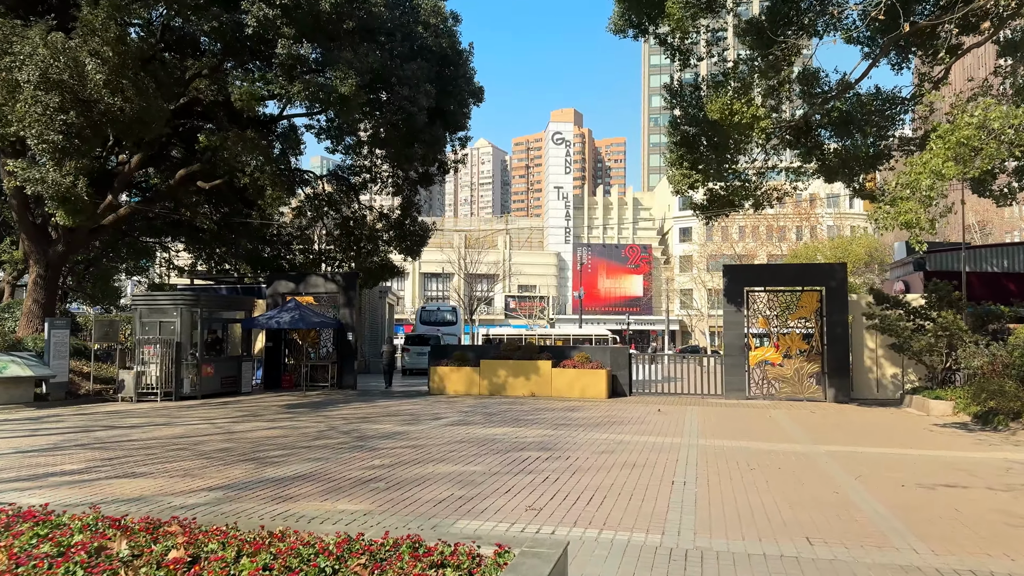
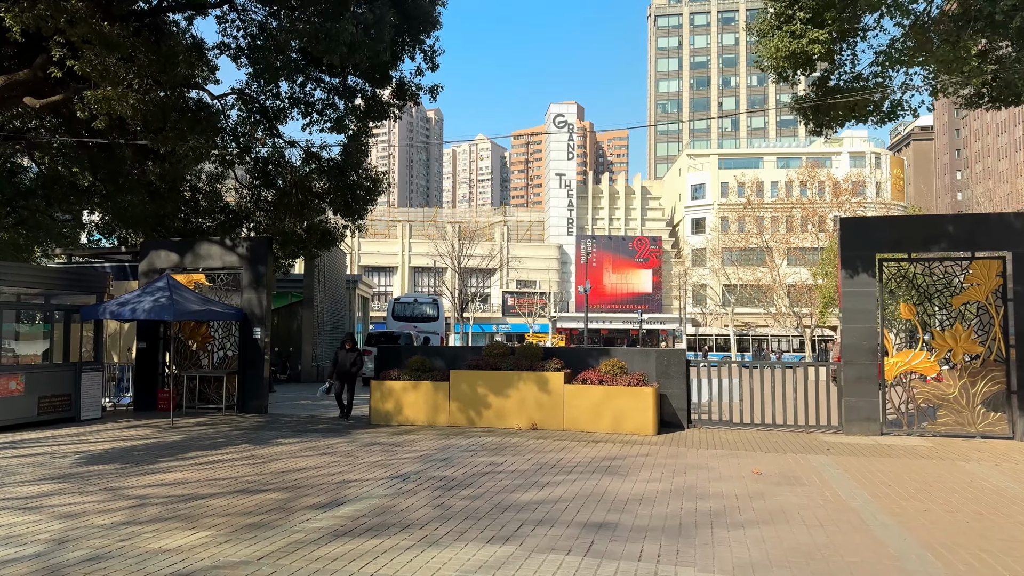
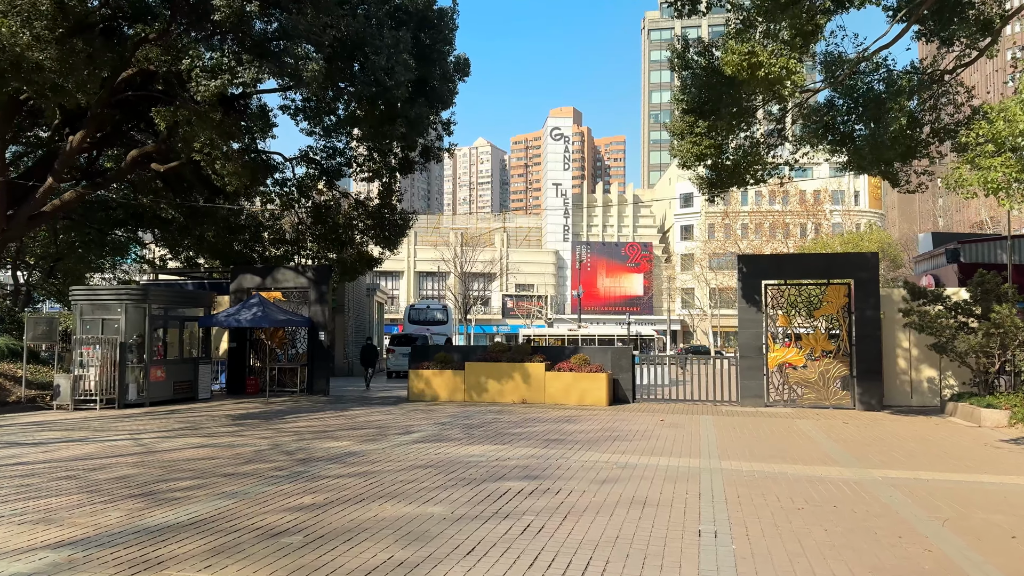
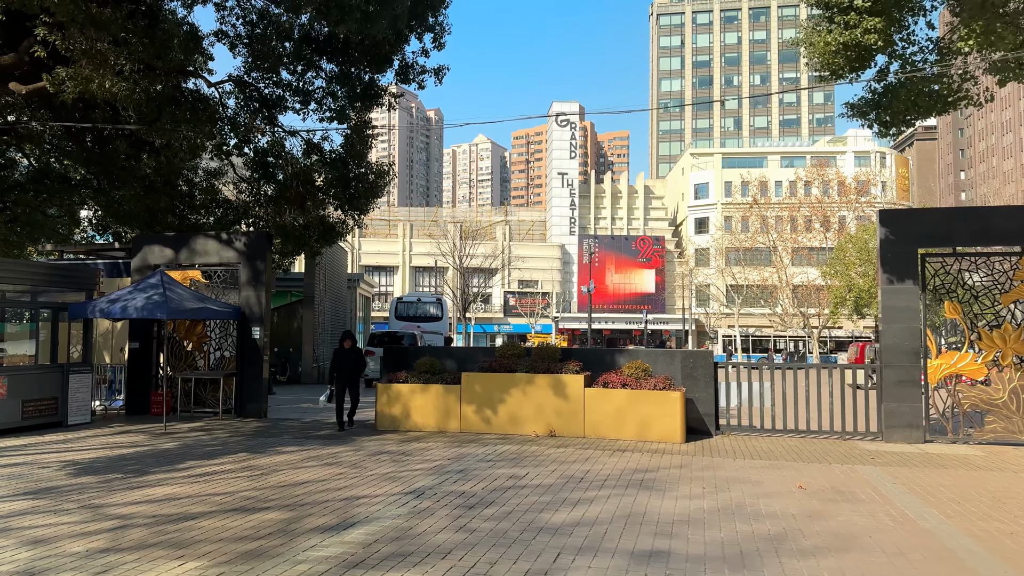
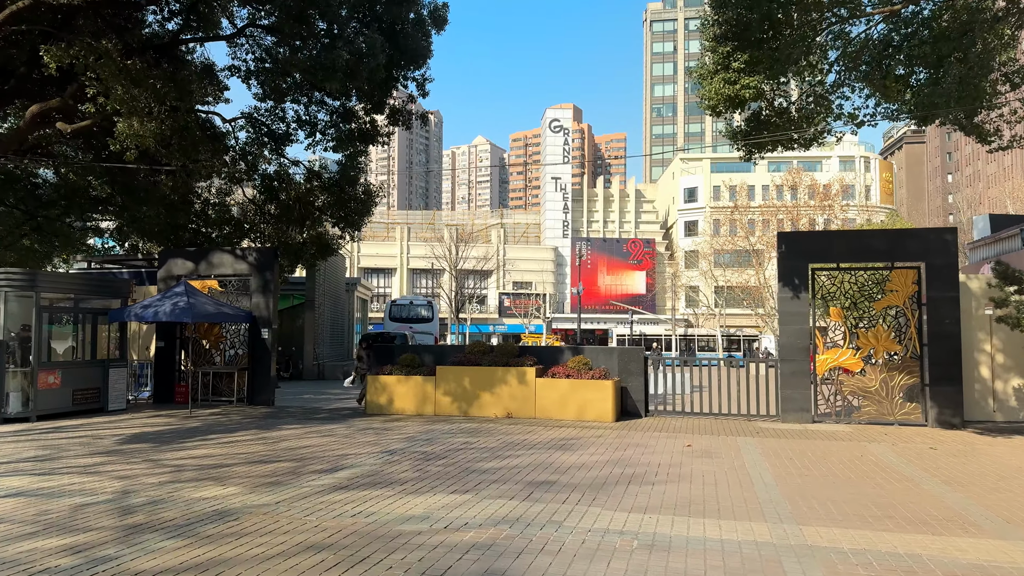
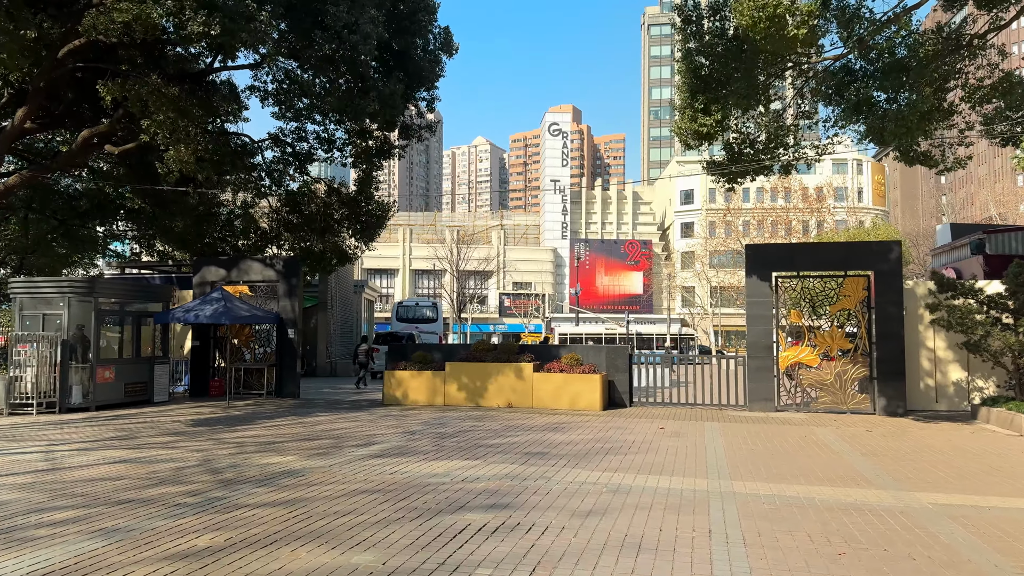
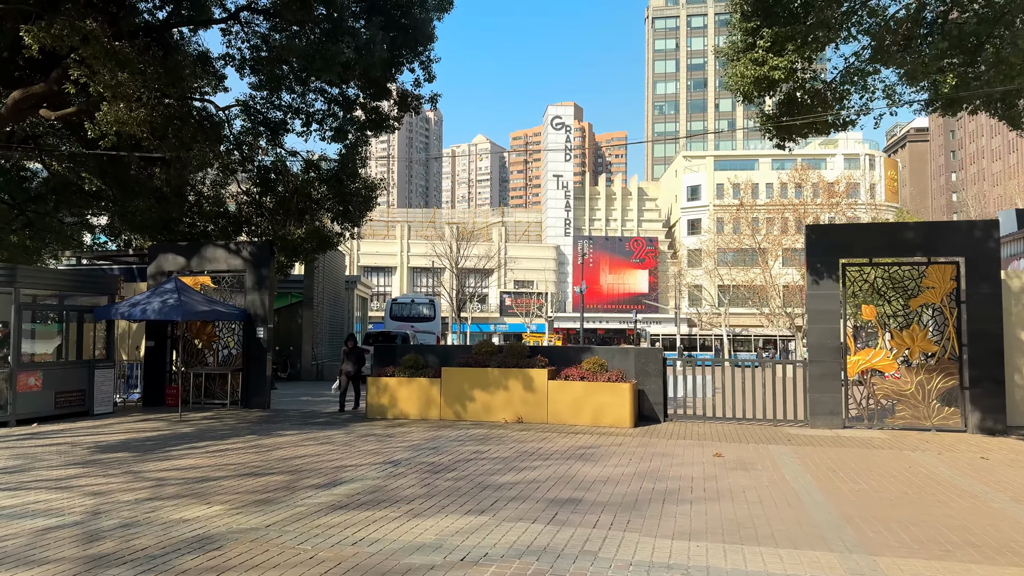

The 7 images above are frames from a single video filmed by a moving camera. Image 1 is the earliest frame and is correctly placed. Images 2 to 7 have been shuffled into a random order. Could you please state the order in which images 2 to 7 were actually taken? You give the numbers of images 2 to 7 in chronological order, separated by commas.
3, 6, 5, 7, 2, 4
